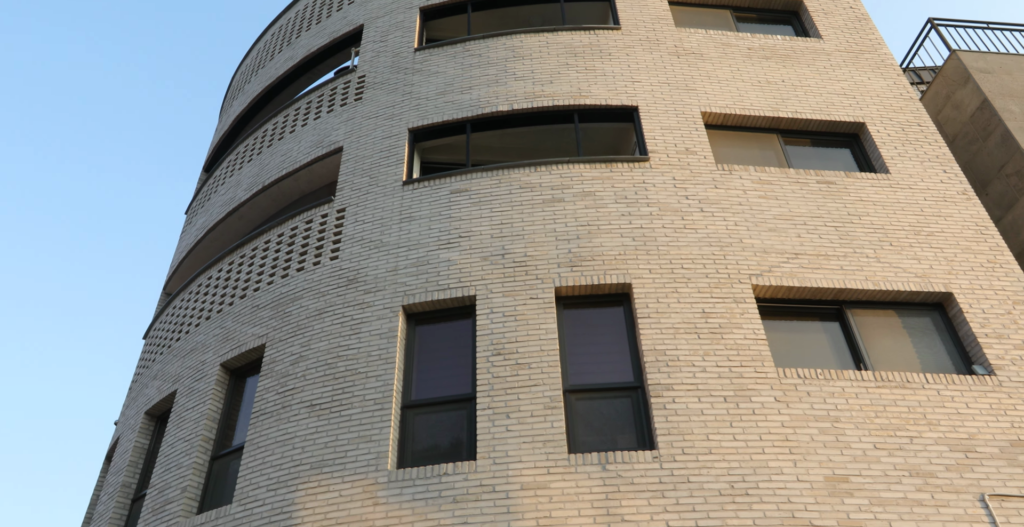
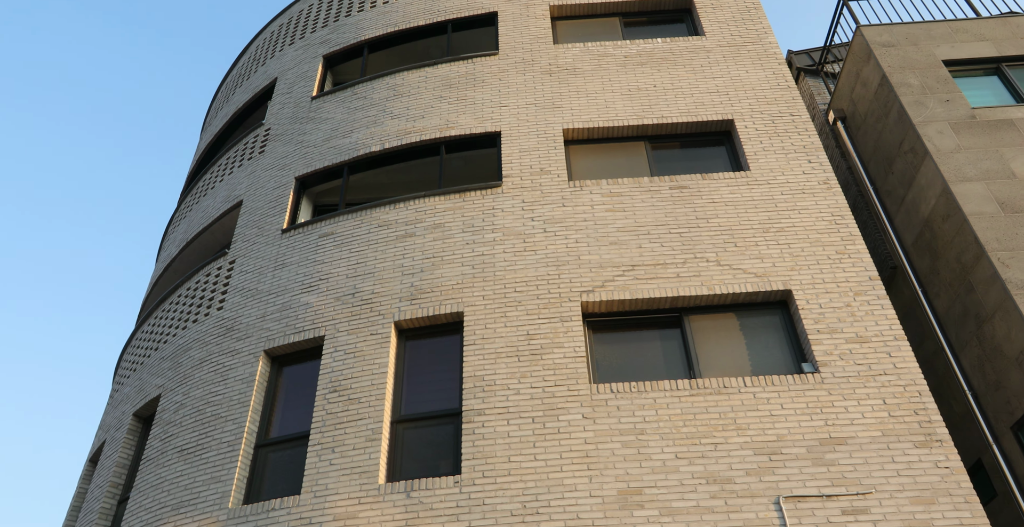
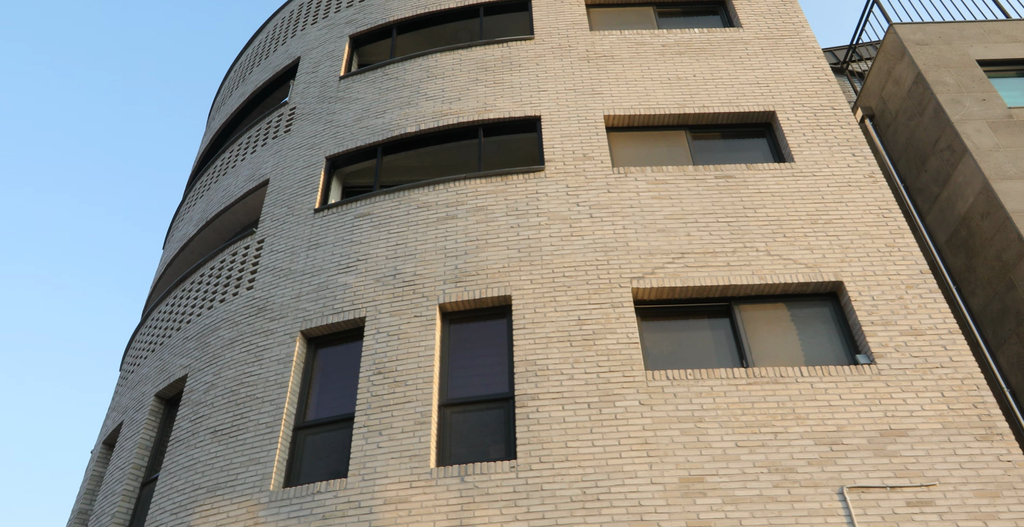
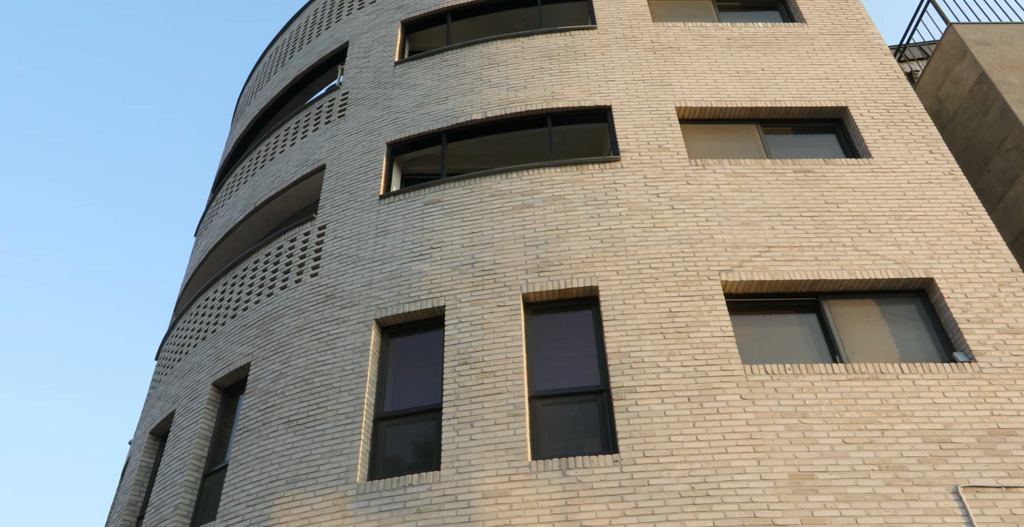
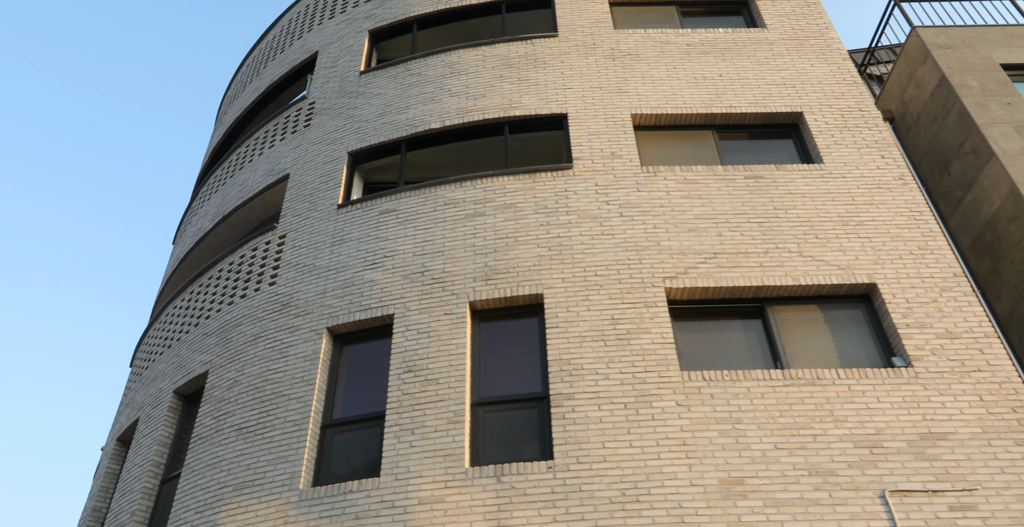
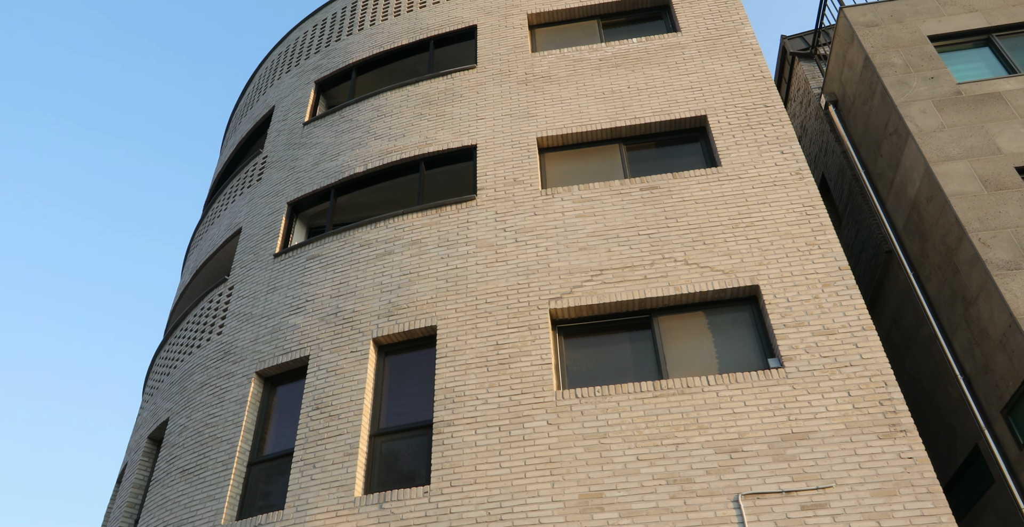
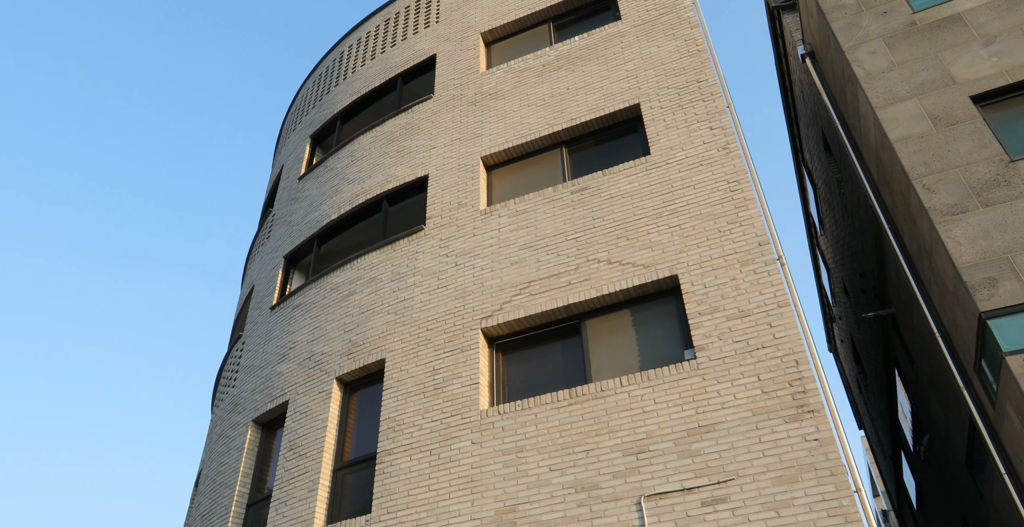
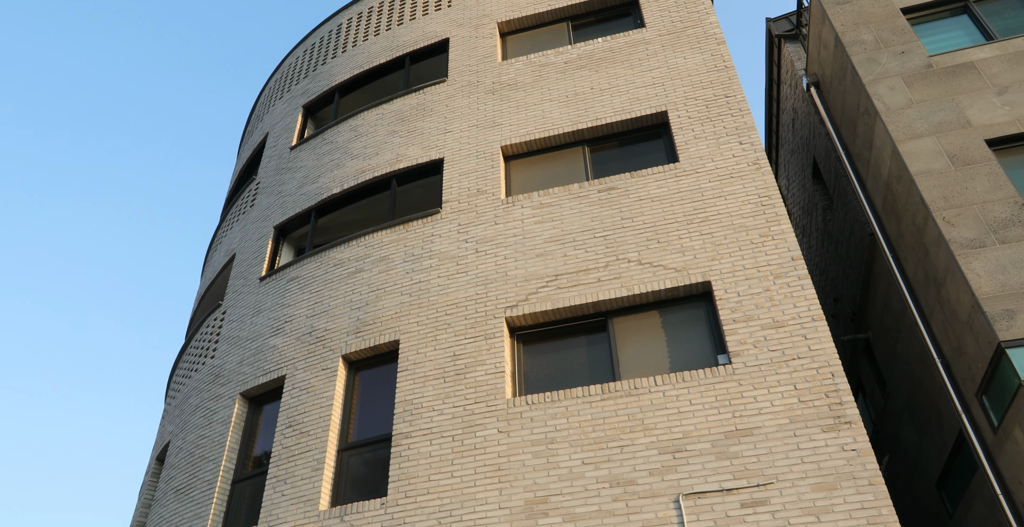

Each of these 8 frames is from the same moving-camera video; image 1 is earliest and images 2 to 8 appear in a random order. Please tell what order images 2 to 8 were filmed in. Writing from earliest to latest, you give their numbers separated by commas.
4, 5, 3, 2, 6, 8, 7
